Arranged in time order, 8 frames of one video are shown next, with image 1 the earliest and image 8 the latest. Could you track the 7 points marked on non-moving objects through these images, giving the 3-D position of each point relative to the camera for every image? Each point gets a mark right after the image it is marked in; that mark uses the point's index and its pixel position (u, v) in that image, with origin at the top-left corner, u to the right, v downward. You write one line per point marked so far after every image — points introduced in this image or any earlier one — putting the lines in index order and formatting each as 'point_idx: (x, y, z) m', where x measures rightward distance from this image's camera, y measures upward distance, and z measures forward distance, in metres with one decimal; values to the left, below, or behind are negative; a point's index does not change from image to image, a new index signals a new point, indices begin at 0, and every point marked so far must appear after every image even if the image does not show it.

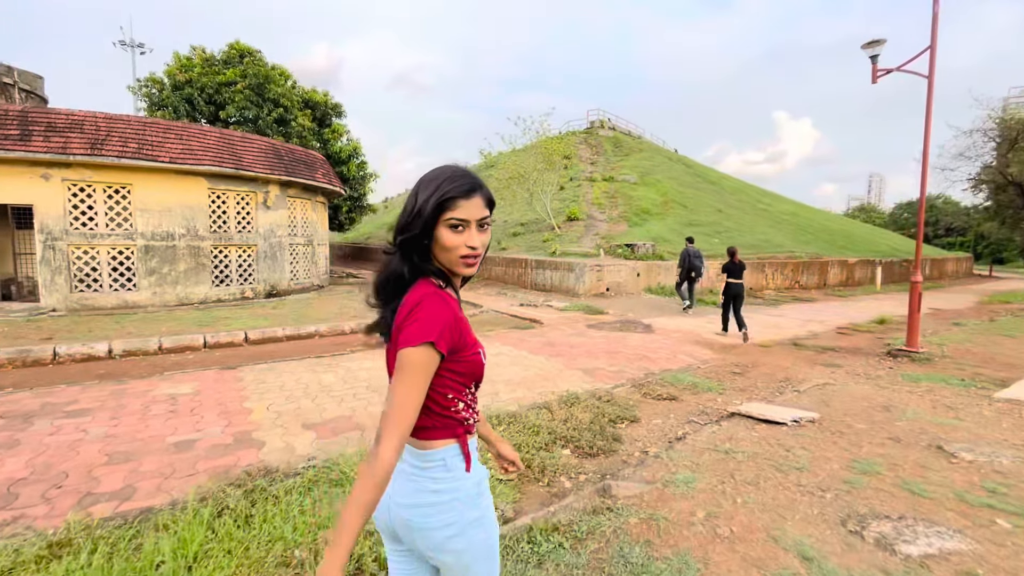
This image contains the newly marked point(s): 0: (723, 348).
0: (+3.3, -1.0, +7.8) m
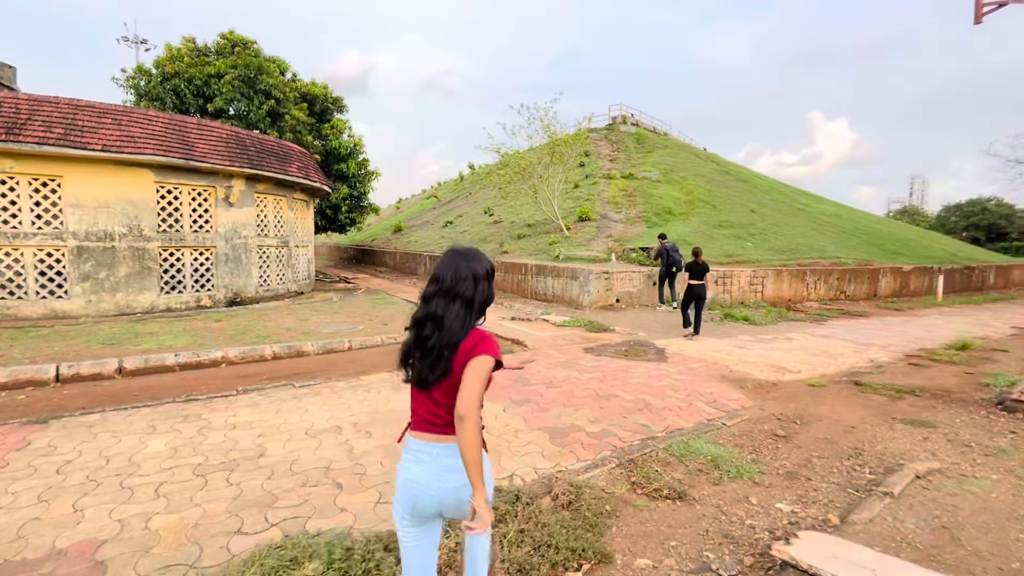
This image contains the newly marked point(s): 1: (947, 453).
0: (+2.9, -1.2, +5.8) m
1: (+3.4, -1.3, +3.9) m
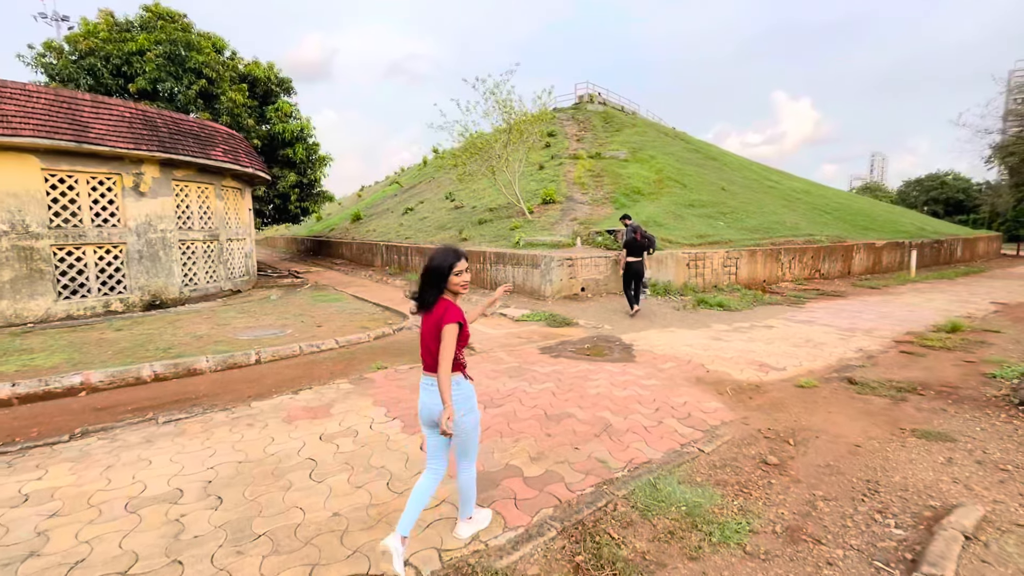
0: (+2.2, -1.1, +4.9) m
1: (+2.8, -1.2, +3.0) m
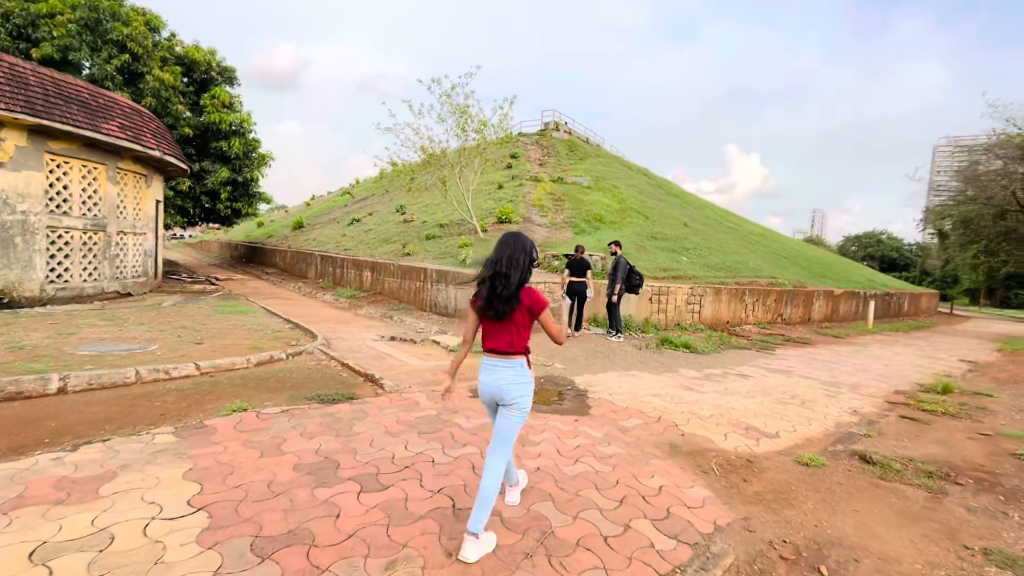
0: (+1.6, -1.4, +3.6) m
1: (+2.3, -1.4, +1.7) m
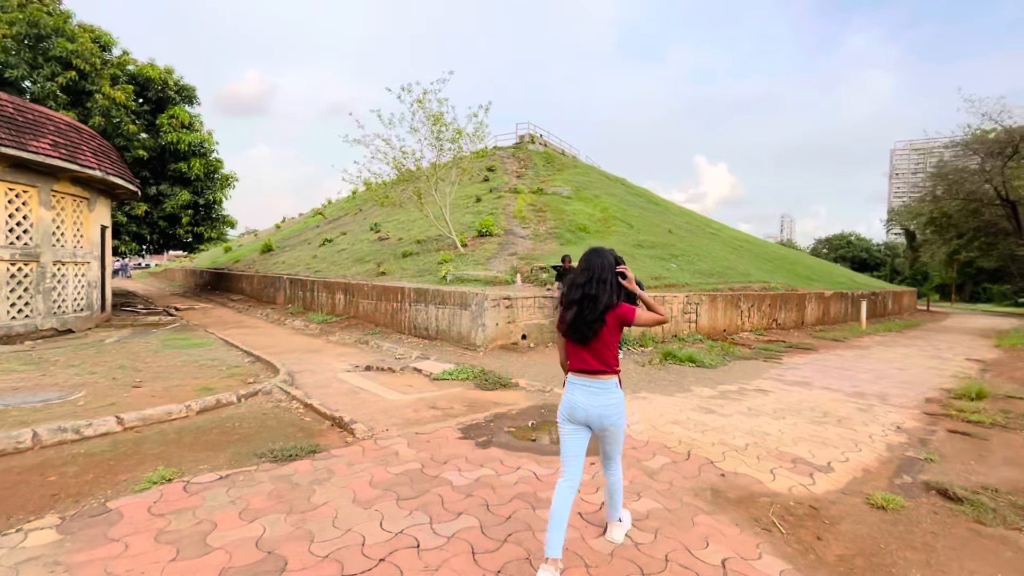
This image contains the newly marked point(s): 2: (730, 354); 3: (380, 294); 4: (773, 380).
0: (+1.6, -1.4, +2.8) m
1: (+2.5, -1.4, +1.0) m
2: (+4.1, -1.2, +9.3) m
3: (-2.8, -0.1, +10.4) m
4: (+3.7, -1.3, +7.2) m
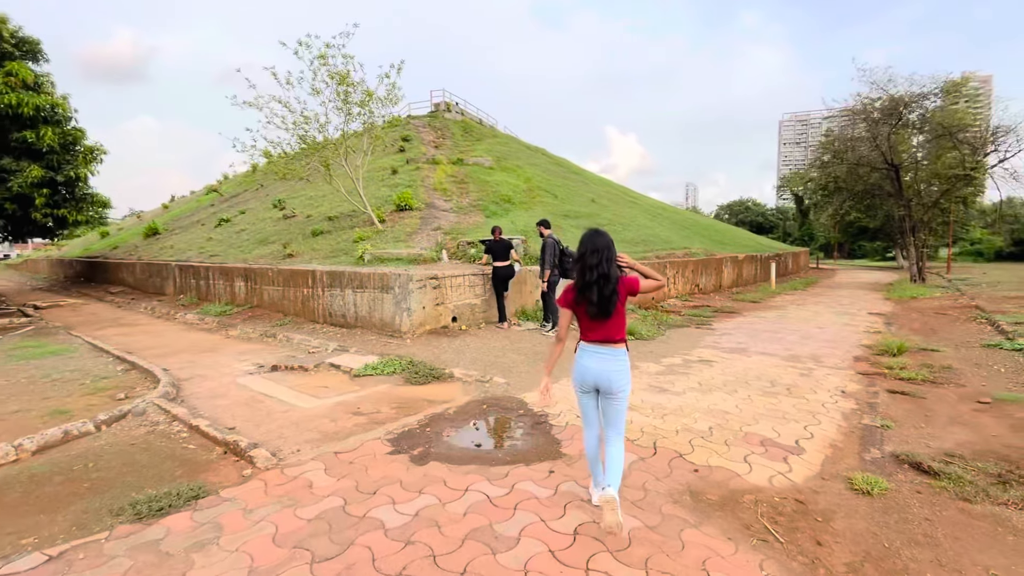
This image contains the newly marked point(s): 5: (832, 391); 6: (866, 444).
0: (+1.4, -1.3, +2.4) m
1: (+2.5, -1.3, +0.8) m
2: (+2.8, -0.6, +9.3) m
3: (-4.1, +0.2, +9.2) m
4: (+2.8, -0.9, +7.0) m
5: (+3.2, -1.0, +5.0) m
6: (+2.6, -1.1, +3.7) m
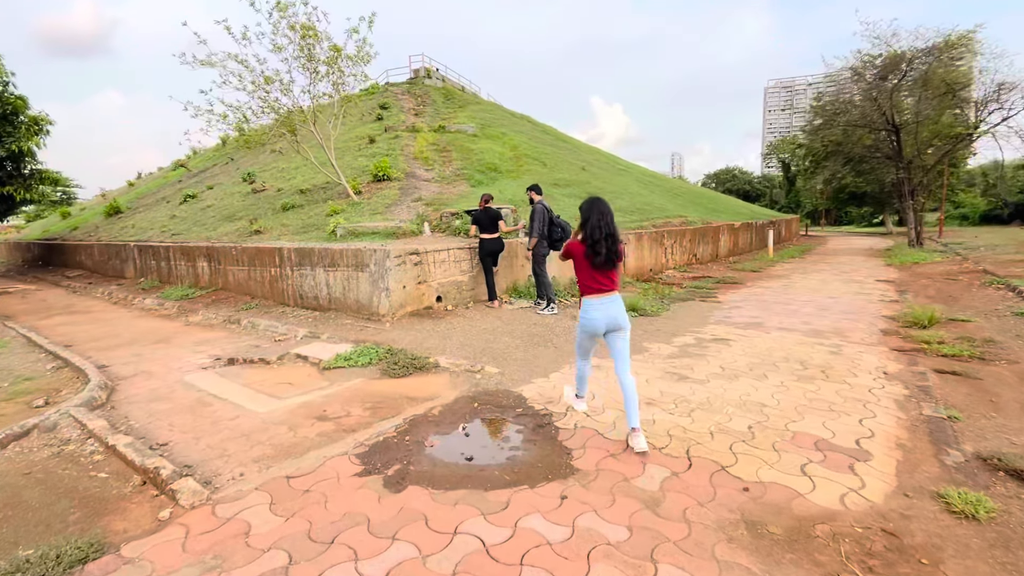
0: (+1.4, -1.1, +1.8) m
1: (+2.6, -1.2, +0.1) m
2: (+2.7, -0.1, +8.6) m
3: (-4.3, +0.5, +8.3) m
4: (+2.7, -0.5, +6.4) m
5: (+3.2, -0.7, +4.4) m
6: (+2.6, -0.9, +3.1) m
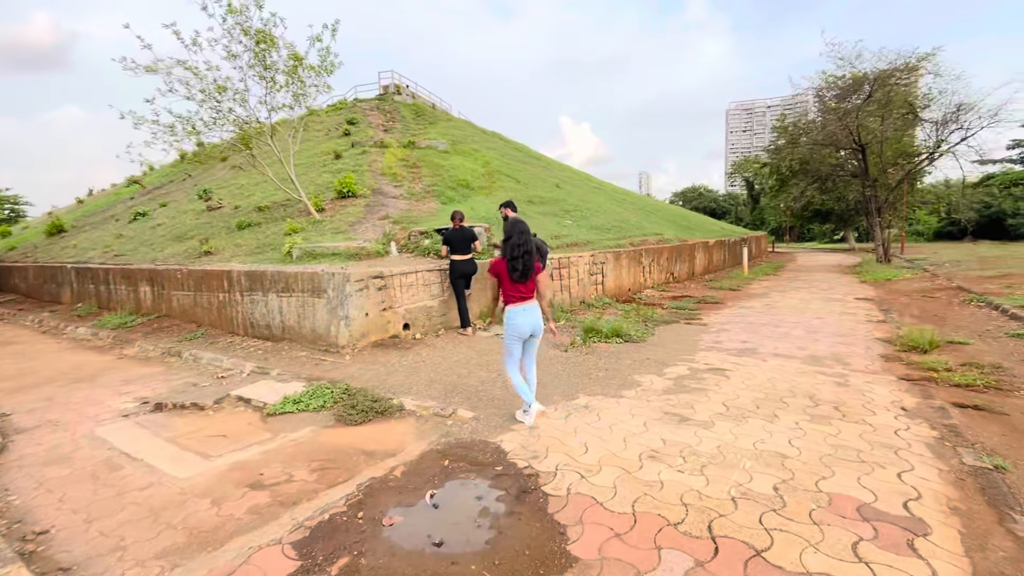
0: (+1.4, -1.3, +1.2) m
1: (+2.6, -1.3, -0.3) m
2: (+2.2, -0.5, +8.1) m
3: (-4.7, +0.1, +7.5) m
4: (+2.4, -0.7, +5.9) m
5: (+3.0, -0.9, +4.0) m
6: (+2.5, -1.1, +2.6) m
